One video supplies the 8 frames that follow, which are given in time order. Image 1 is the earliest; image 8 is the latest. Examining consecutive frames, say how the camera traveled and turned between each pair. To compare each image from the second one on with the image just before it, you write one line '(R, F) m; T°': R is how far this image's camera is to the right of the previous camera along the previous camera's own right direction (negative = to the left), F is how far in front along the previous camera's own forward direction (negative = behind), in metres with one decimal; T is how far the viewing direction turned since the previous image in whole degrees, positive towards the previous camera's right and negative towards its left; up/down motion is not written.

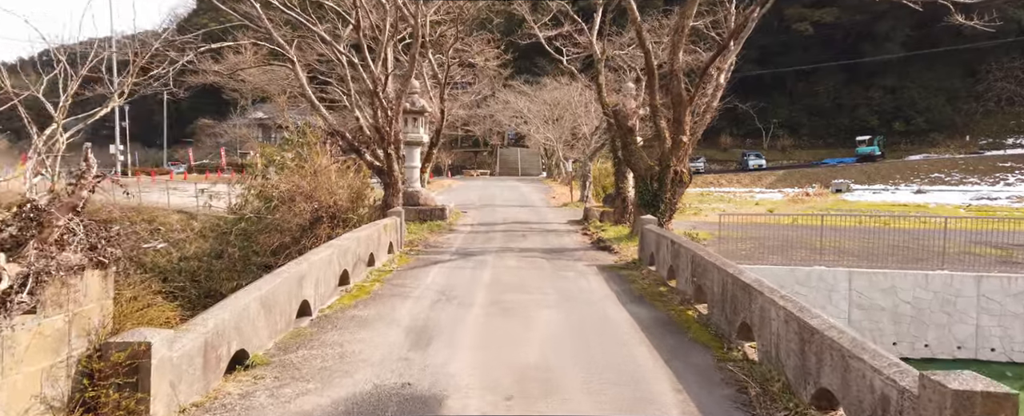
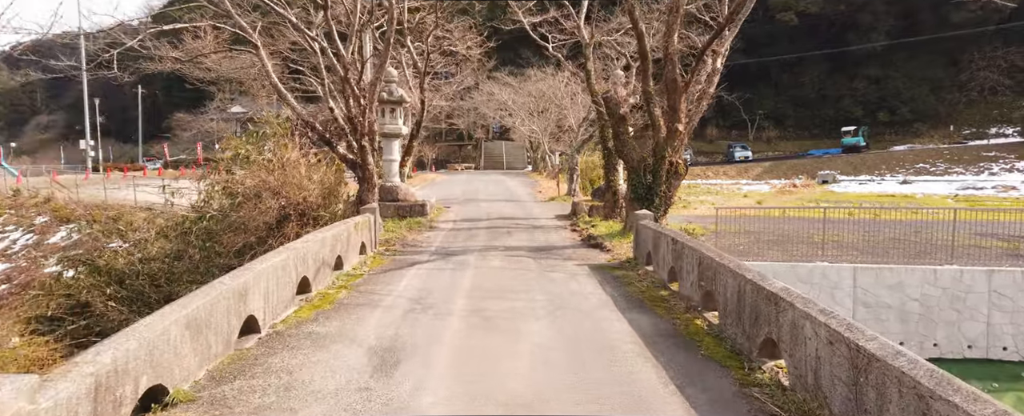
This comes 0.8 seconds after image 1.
(0.0, +1.0) m; +1°
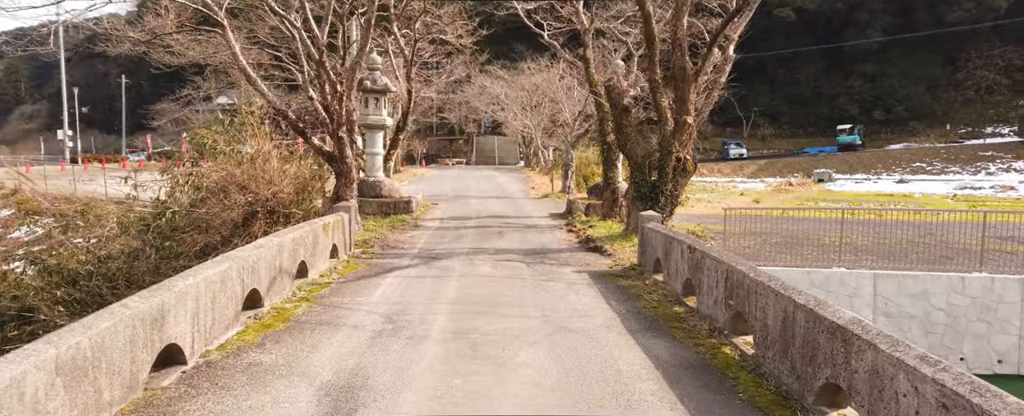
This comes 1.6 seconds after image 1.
(0.0, +1.2) m; +1°
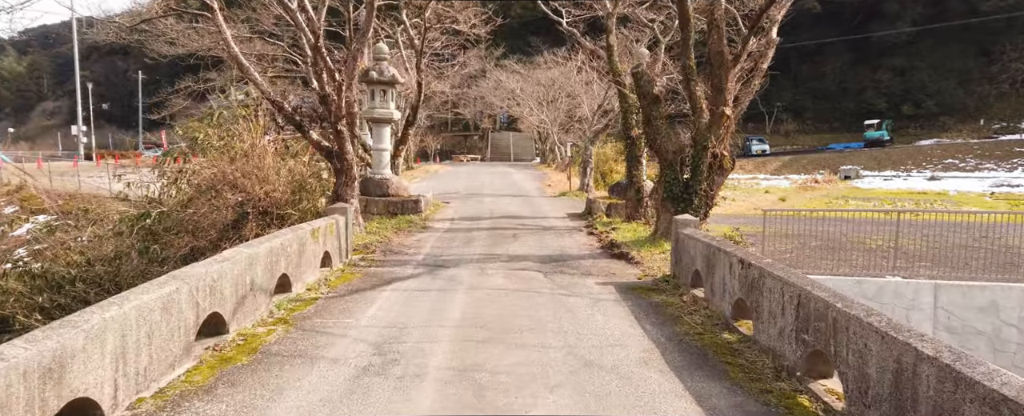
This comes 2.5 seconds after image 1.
(0.0, +1.1) m; -1°
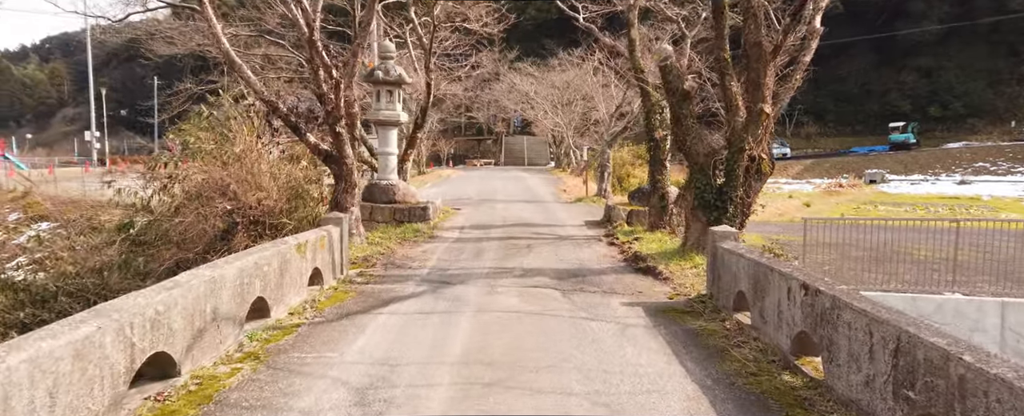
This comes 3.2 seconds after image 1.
(0.0, +1.0) m; -1°
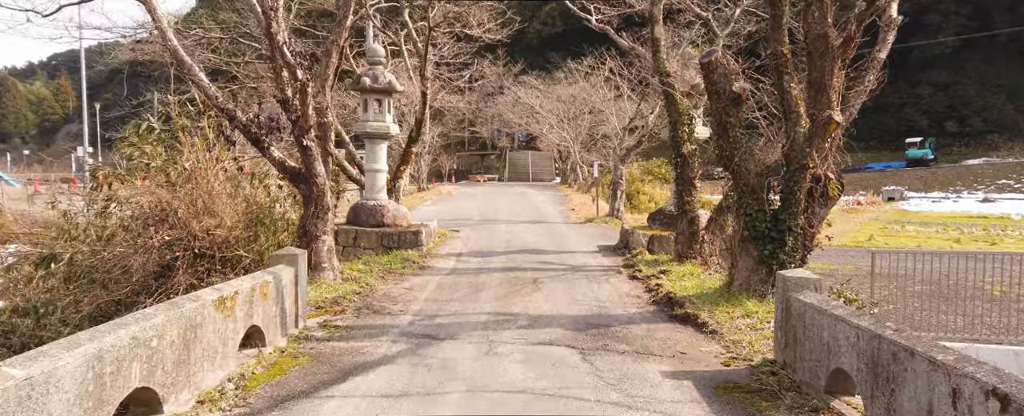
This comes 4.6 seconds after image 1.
(0.0, +1.8) m; 0°
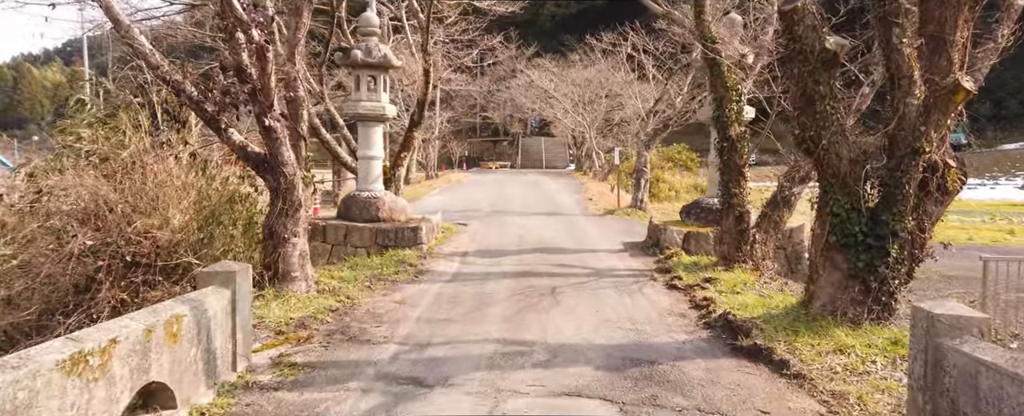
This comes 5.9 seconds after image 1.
(0.0, +1.7) m; -1°
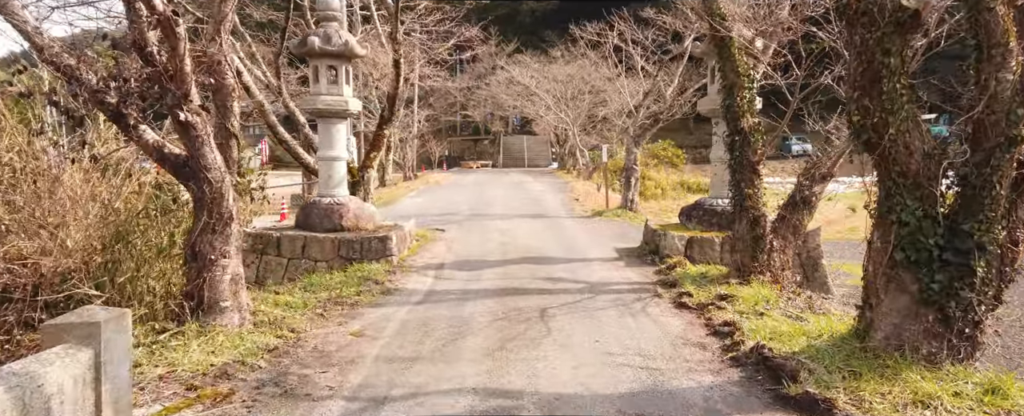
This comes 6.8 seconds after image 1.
(0.0, +1.3) m; +1°
